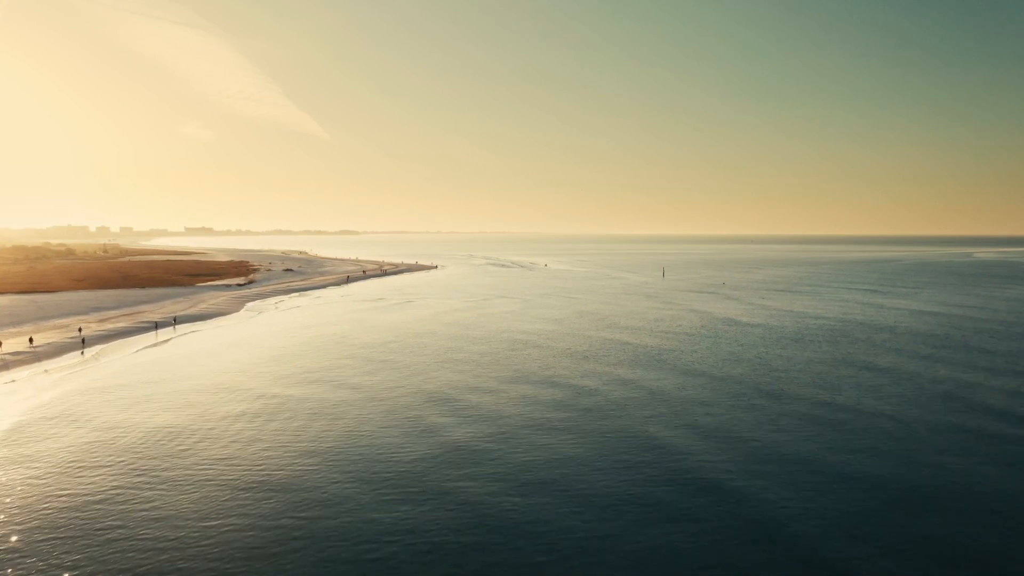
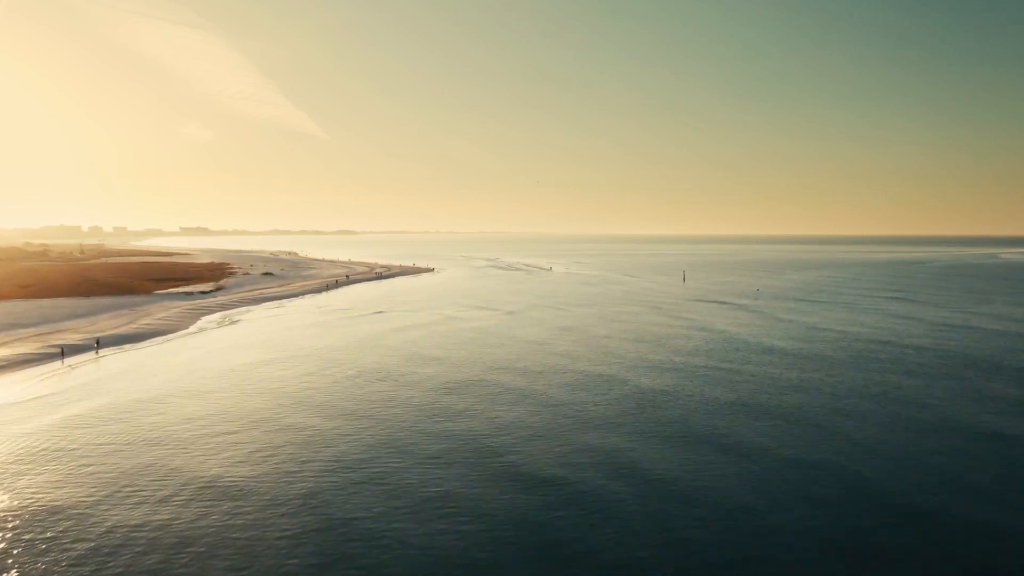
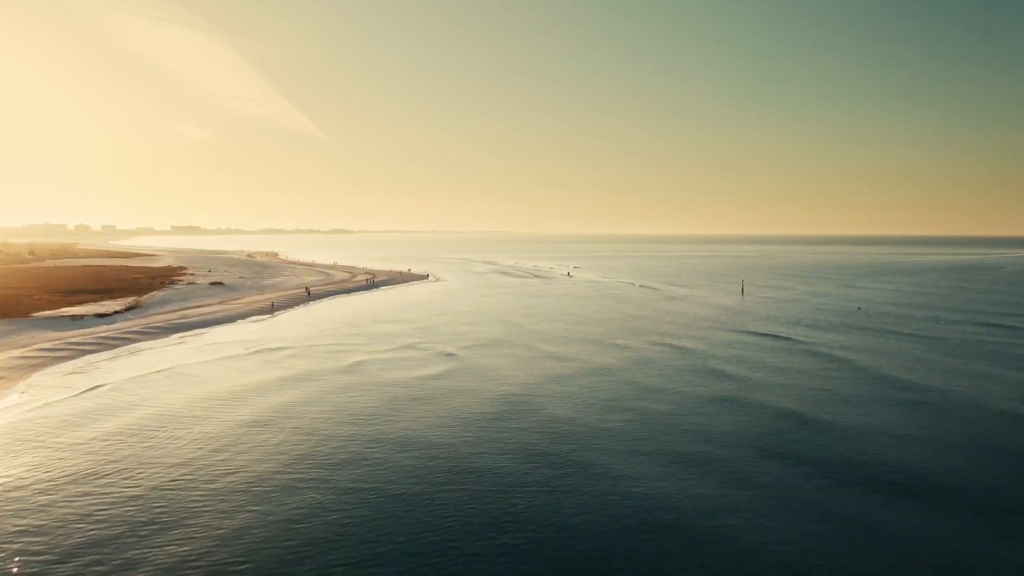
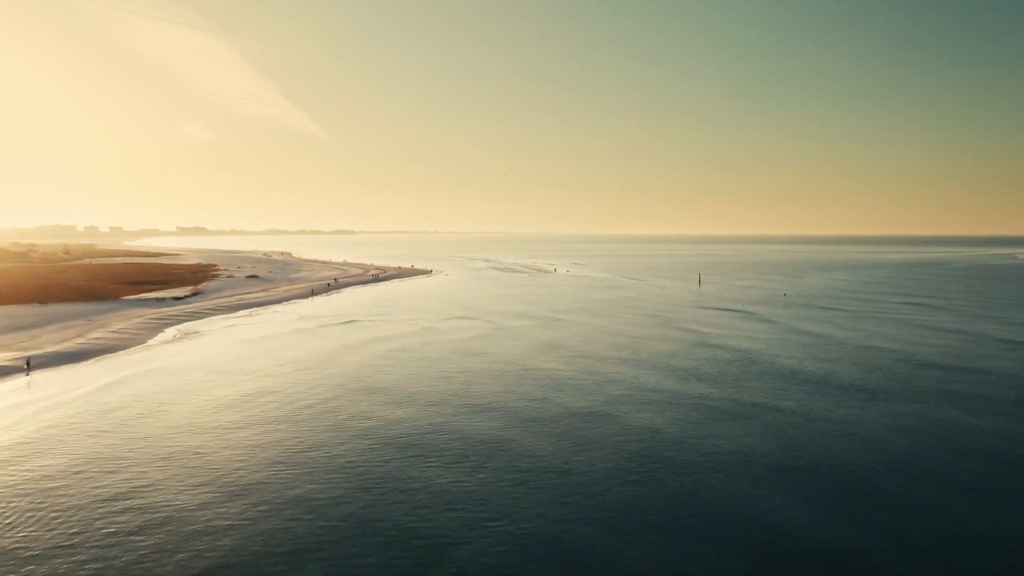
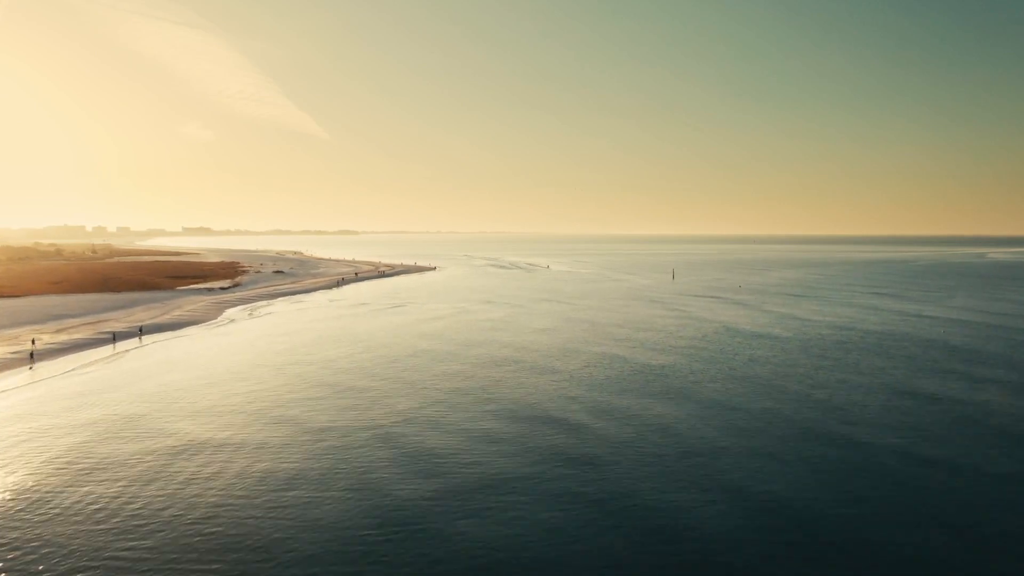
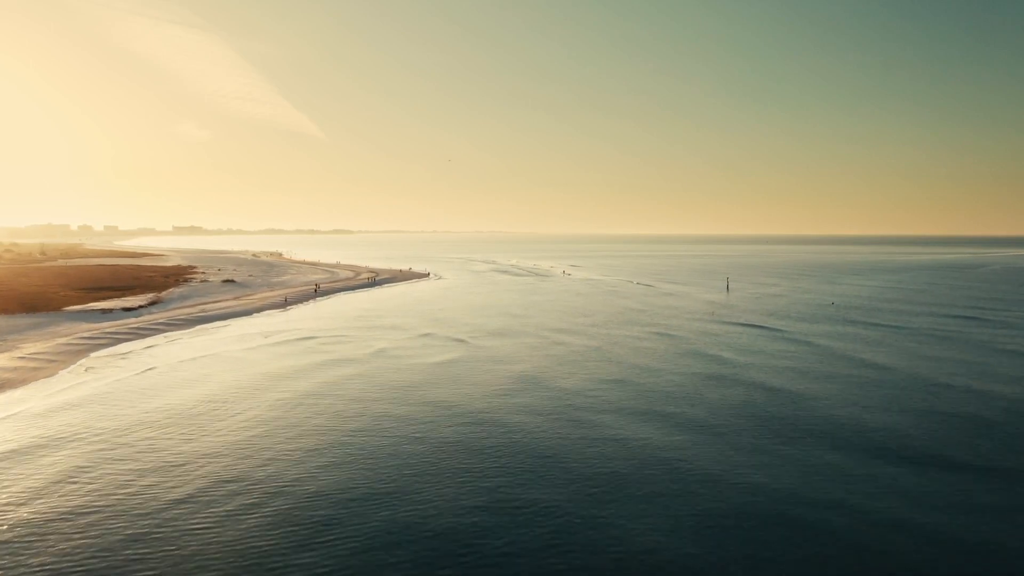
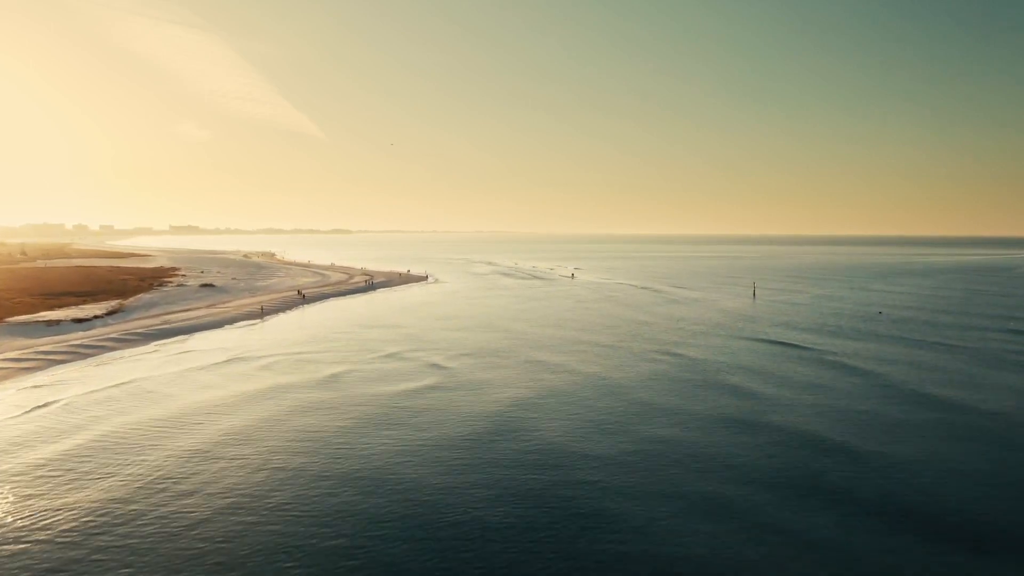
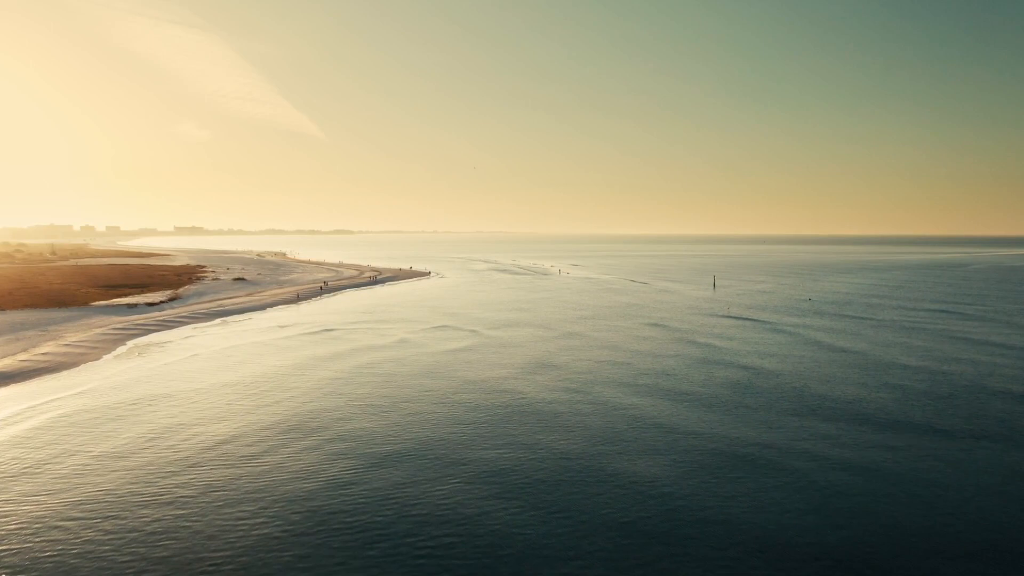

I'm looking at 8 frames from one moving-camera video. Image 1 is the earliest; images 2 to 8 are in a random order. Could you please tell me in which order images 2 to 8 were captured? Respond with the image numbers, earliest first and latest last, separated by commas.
5, 2, 4, 8, 6, 3, 7
